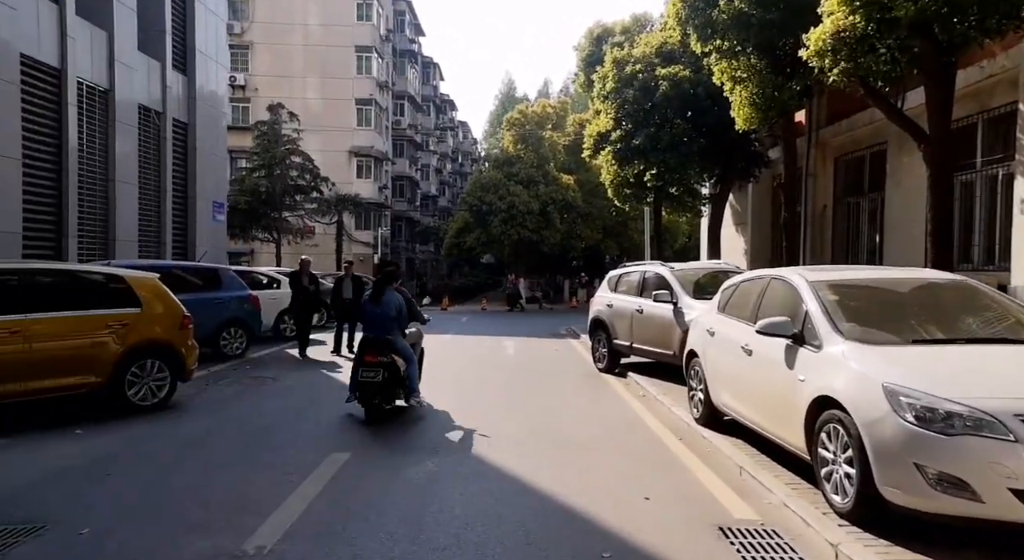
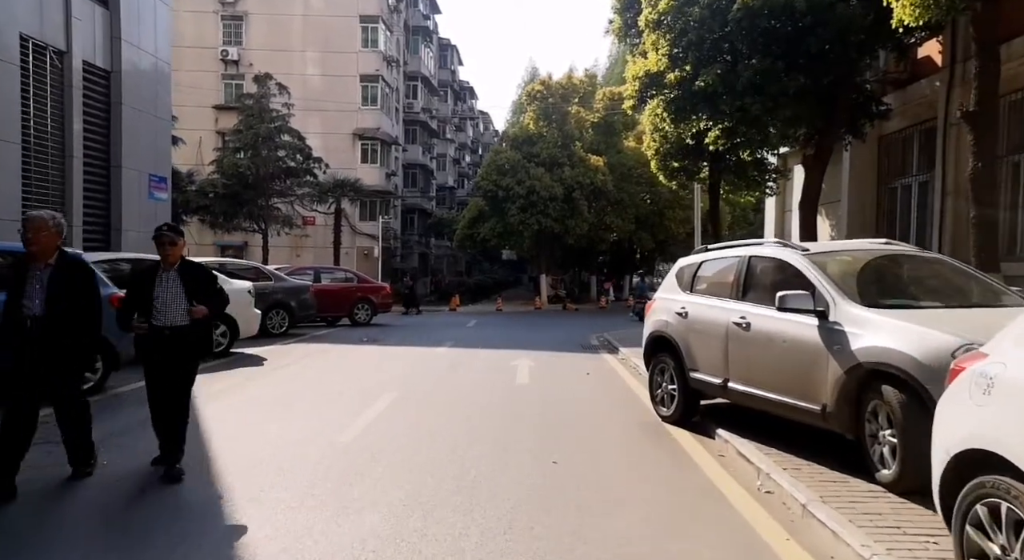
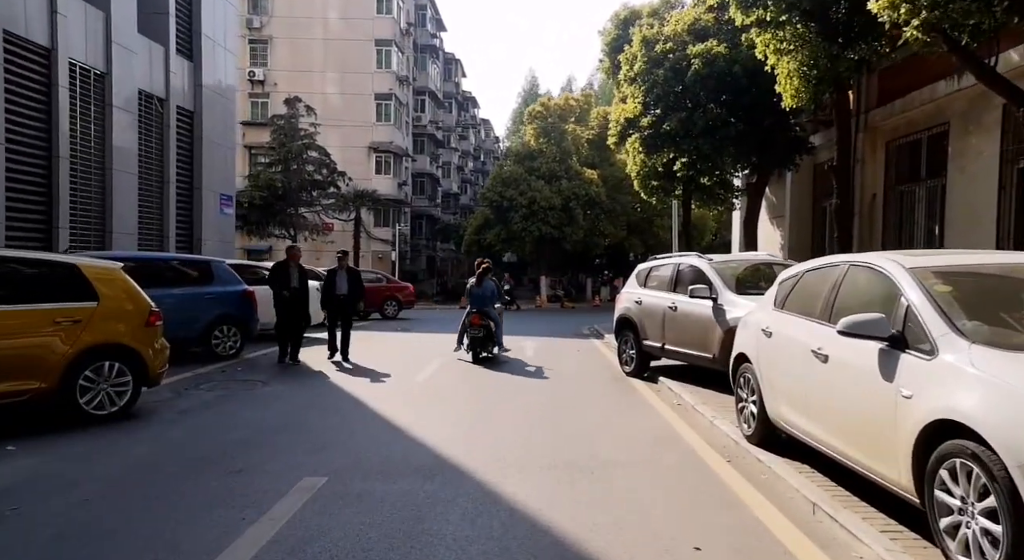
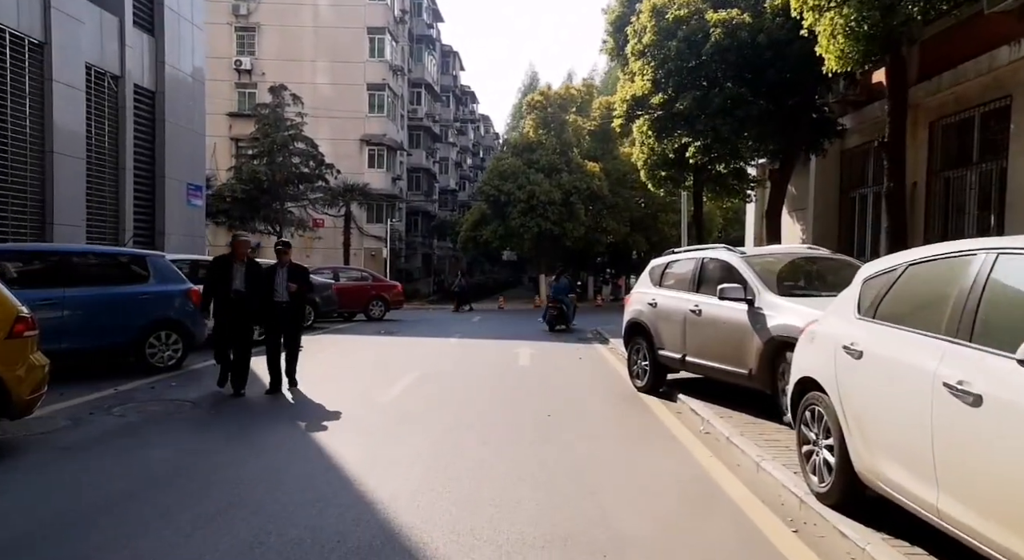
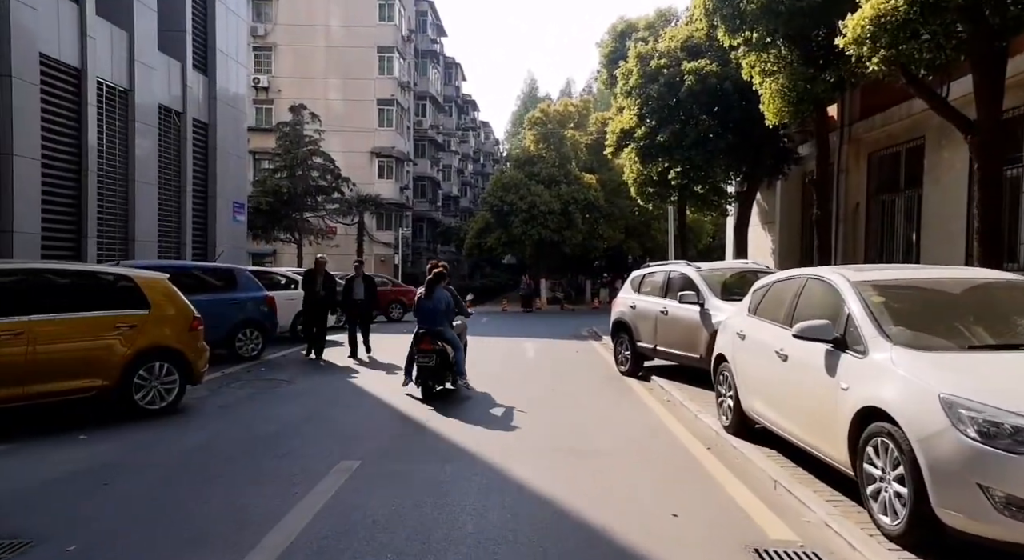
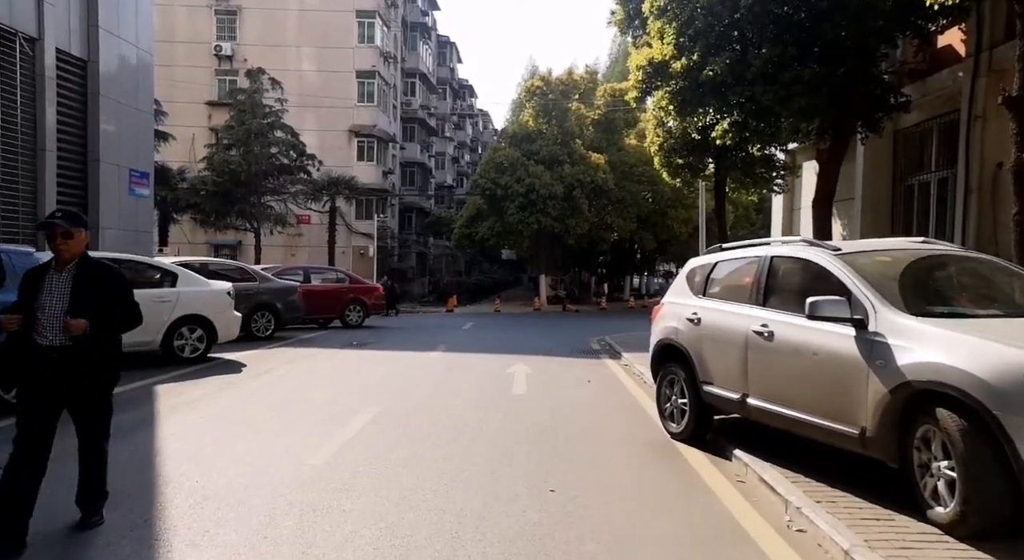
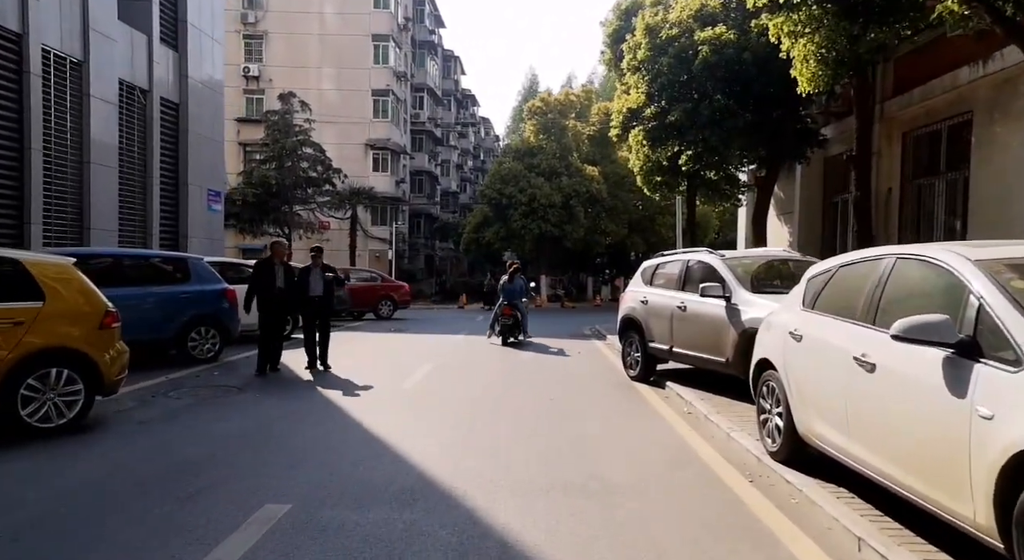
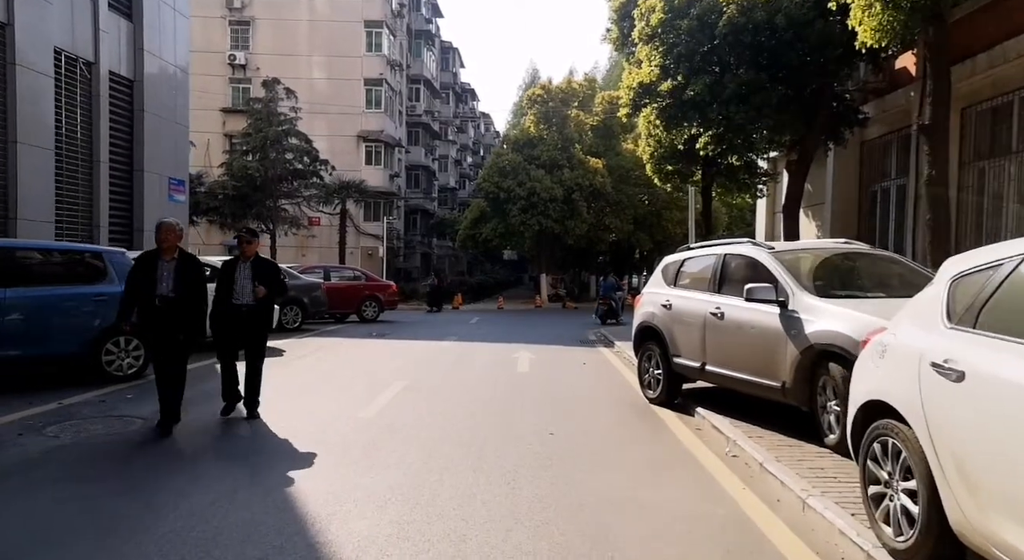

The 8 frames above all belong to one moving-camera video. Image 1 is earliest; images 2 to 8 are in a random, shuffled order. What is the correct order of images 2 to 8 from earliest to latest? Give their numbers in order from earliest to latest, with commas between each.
5, 3, 7, 4, 8, 2, 6
